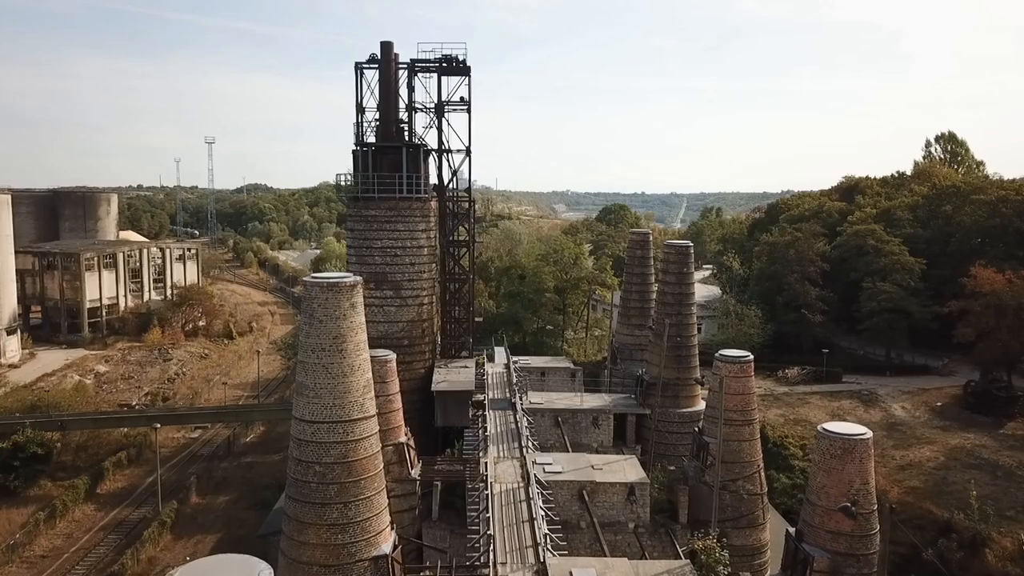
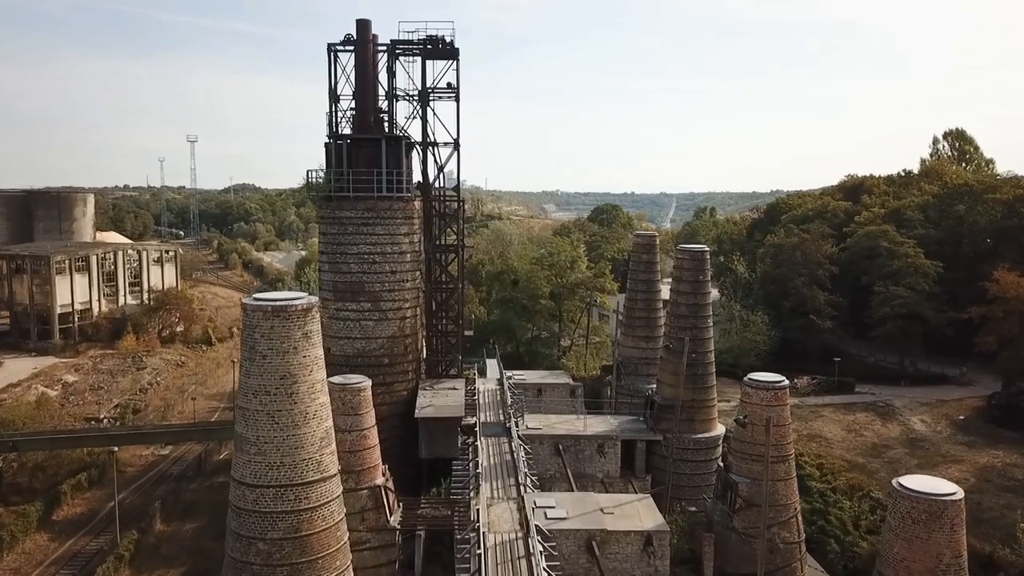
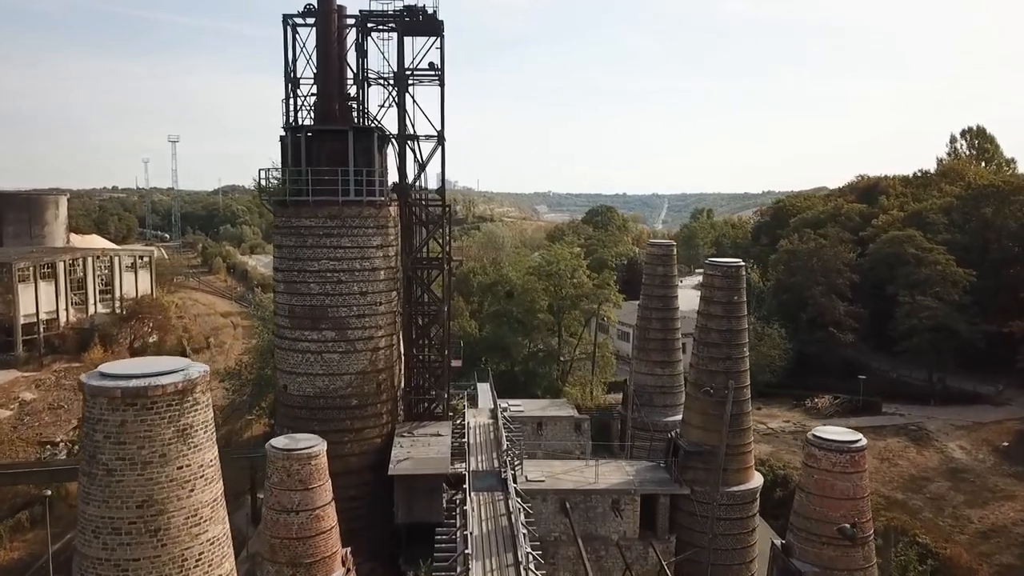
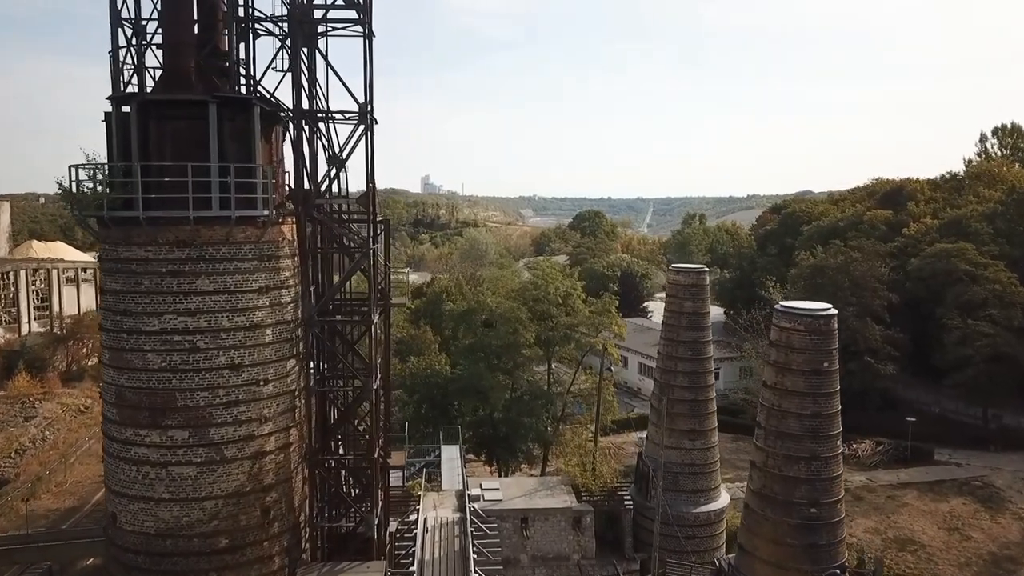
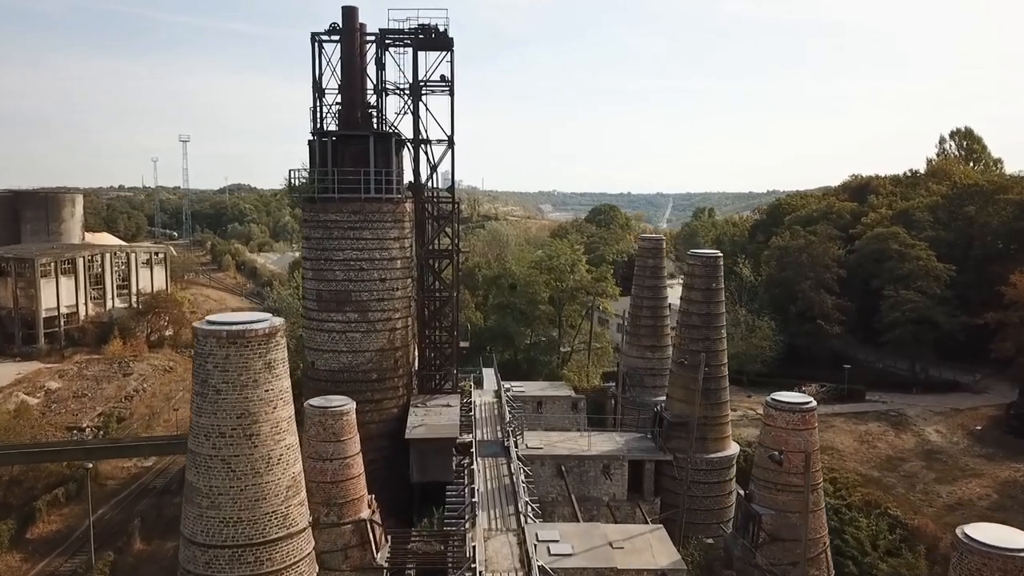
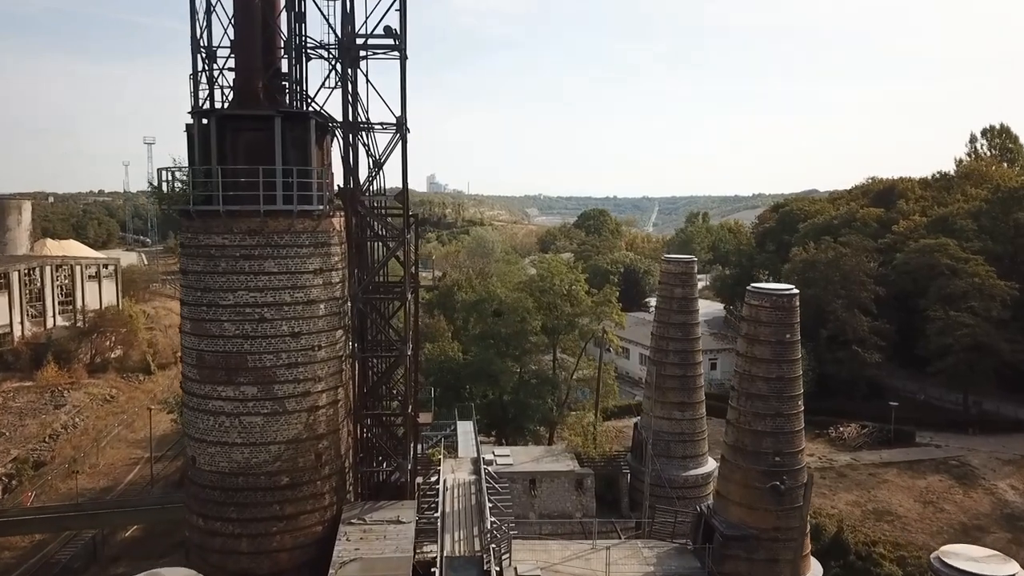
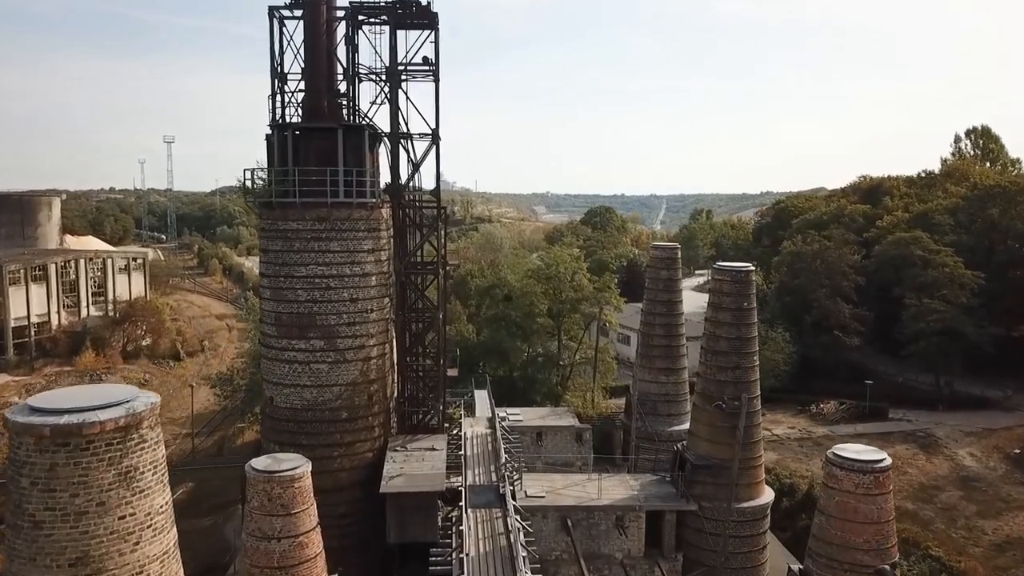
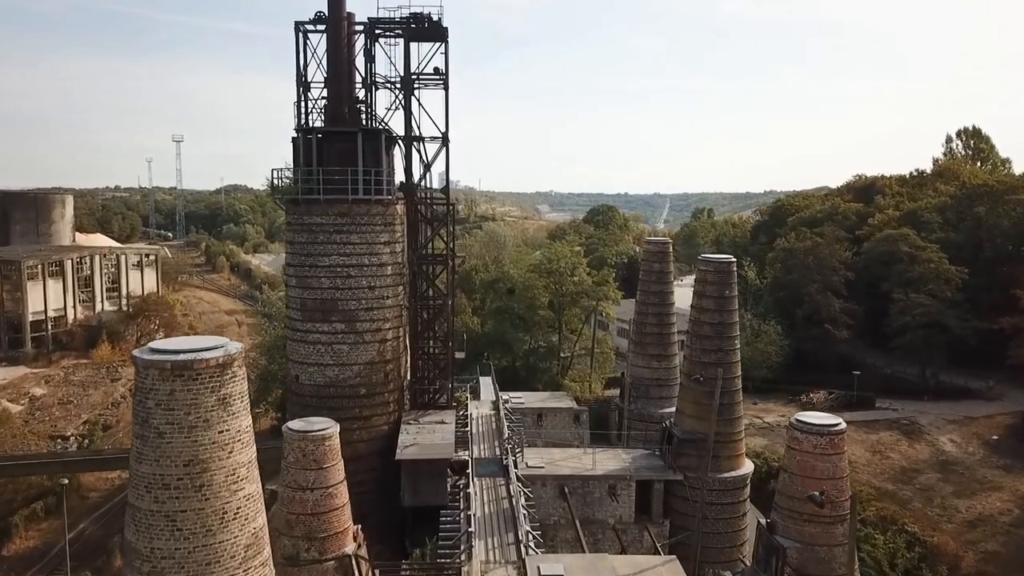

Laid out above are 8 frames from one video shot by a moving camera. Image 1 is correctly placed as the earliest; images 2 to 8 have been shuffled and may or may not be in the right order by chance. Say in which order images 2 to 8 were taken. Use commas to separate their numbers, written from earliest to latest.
2, 5, 8, 3, 7, 6, 4
